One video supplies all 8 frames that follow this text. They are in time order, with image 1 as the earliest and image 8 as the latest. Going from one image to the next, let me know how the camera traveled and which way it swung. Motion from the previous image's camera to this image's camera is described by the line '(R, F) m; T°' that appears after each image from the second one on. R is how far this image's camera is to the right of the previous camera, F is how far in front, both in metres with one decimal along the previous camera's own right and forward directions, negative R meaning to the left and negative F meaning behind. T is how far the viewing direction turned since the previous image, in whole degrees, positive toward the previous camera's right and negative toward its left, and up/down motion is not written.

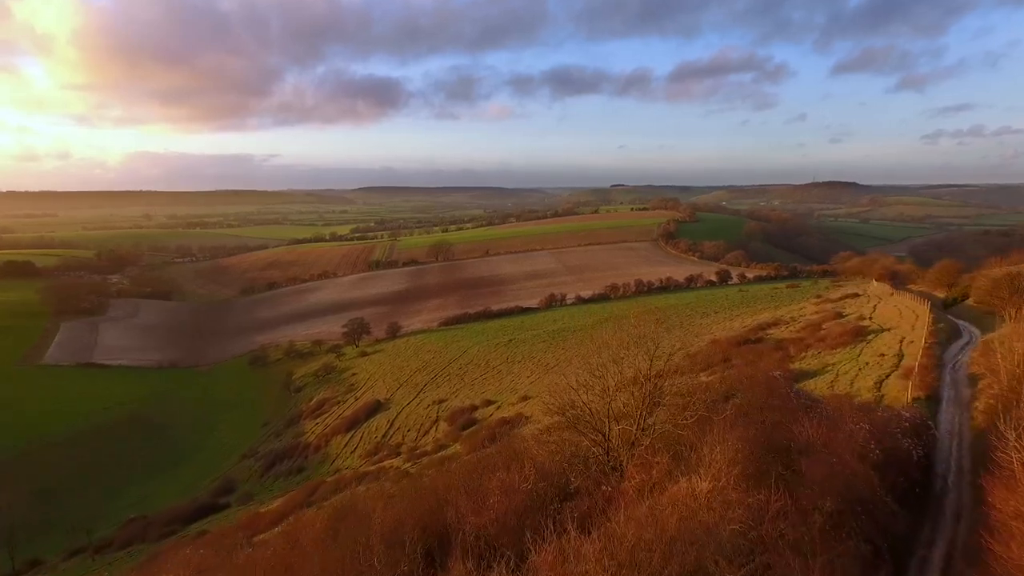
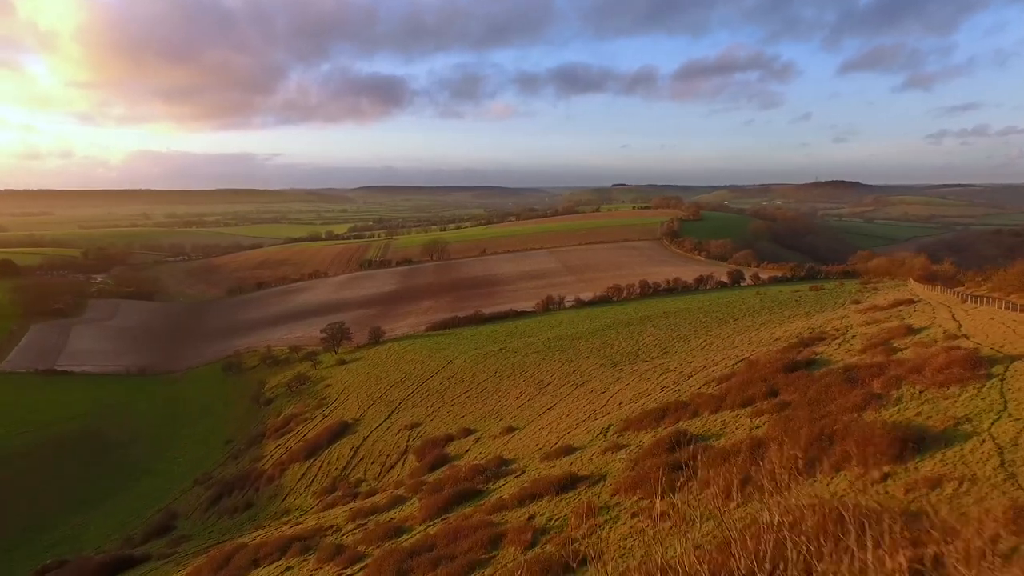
(+0.7, +4.4) m; 0°
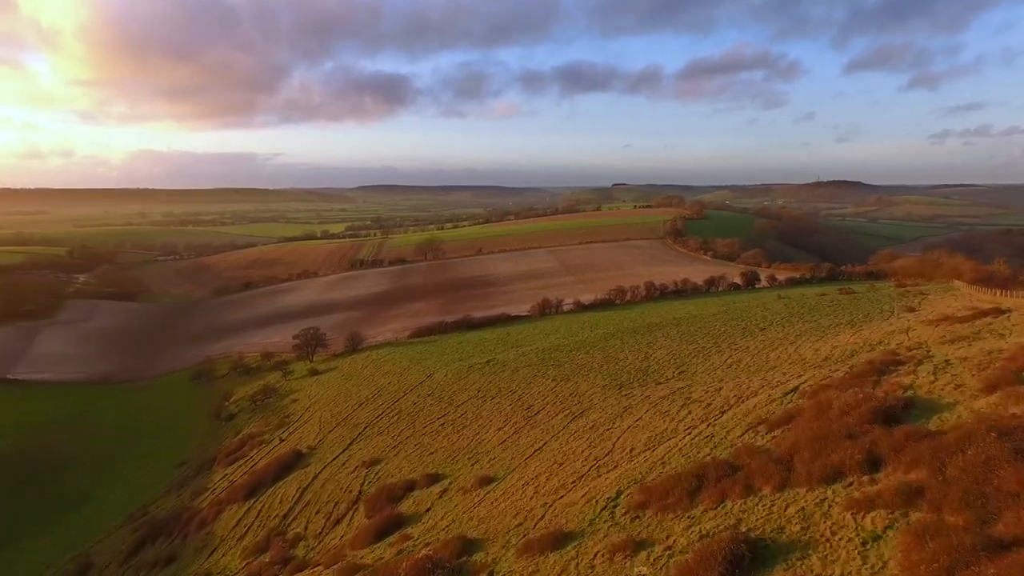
(+0.6, +4.5) m; 0°
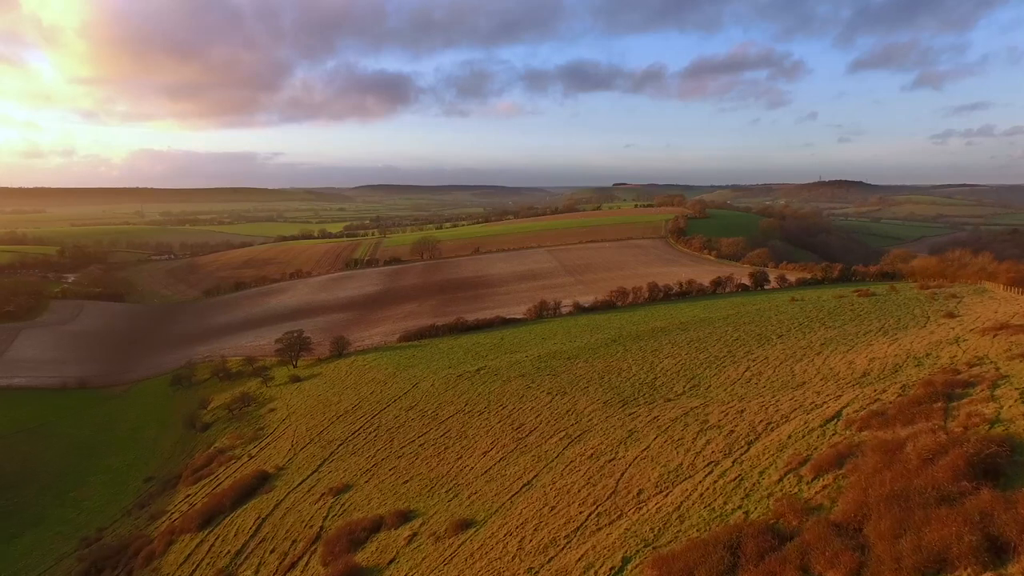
(+0.4, +2.5) m; 0°
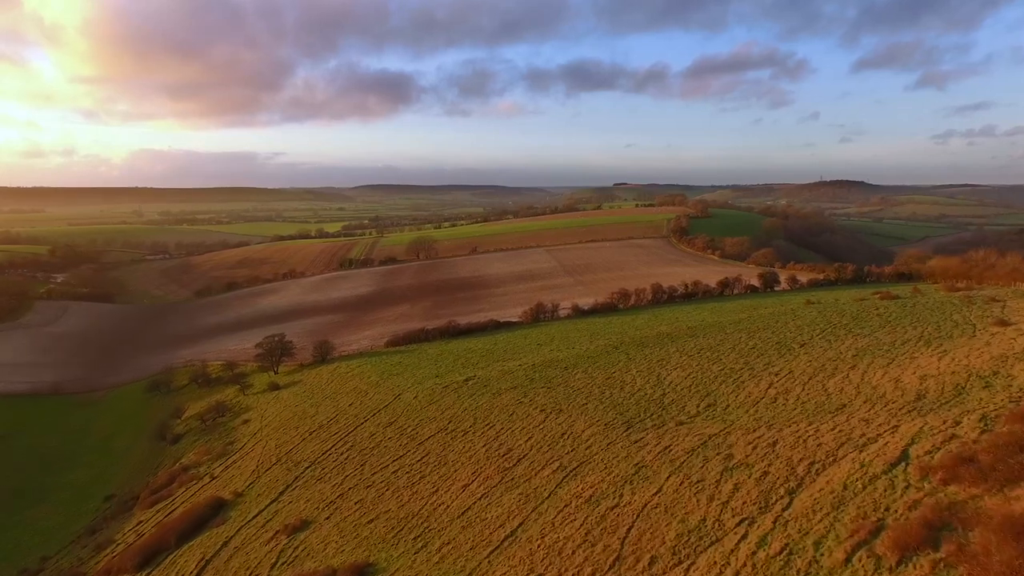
(+0.4, +2.5) m; 0°
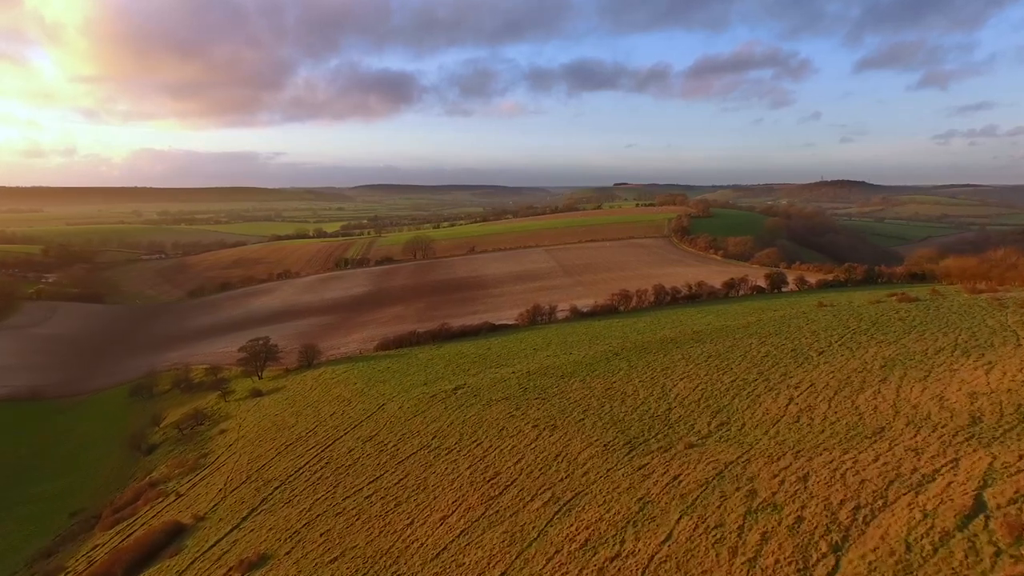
(+0.3, +1.8) m; 0°
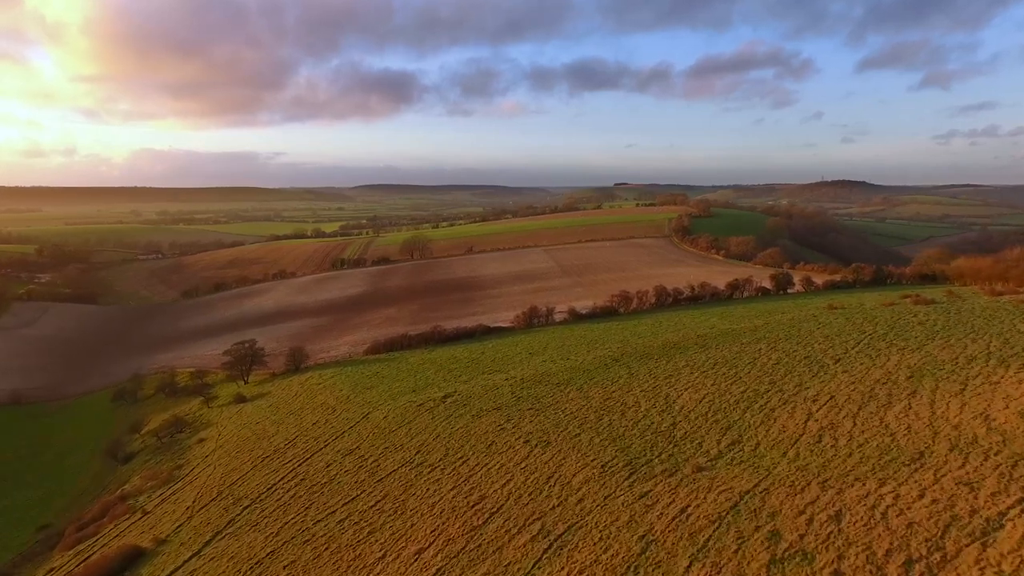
(+0.3, +1.5) m; 0°
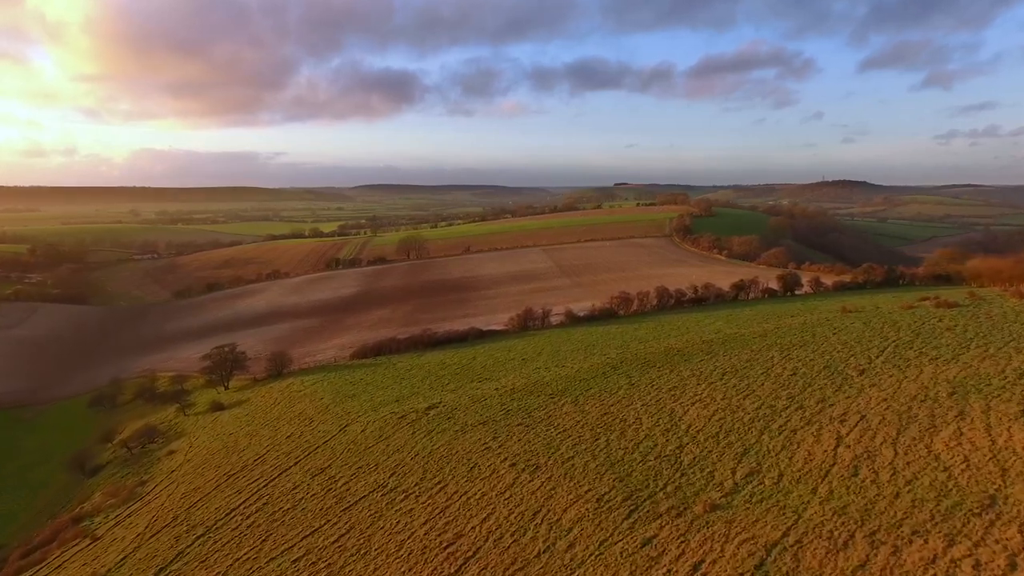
(+0.4, +1.8) m; 0°
